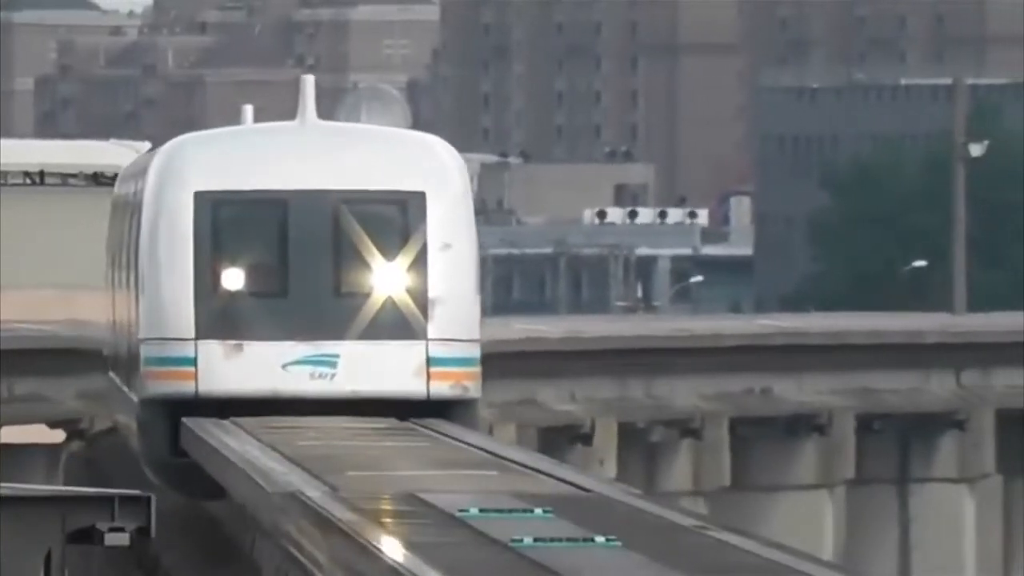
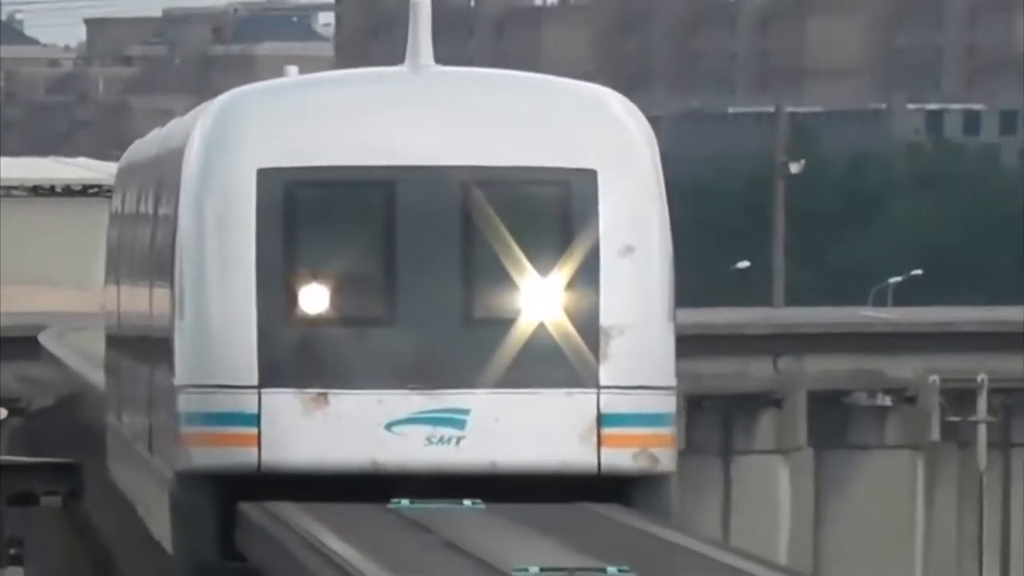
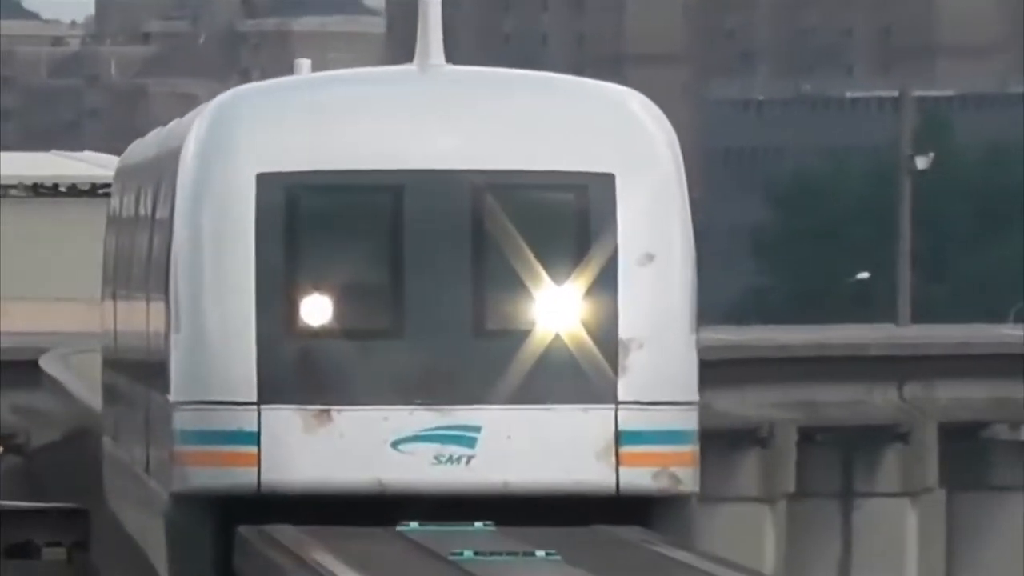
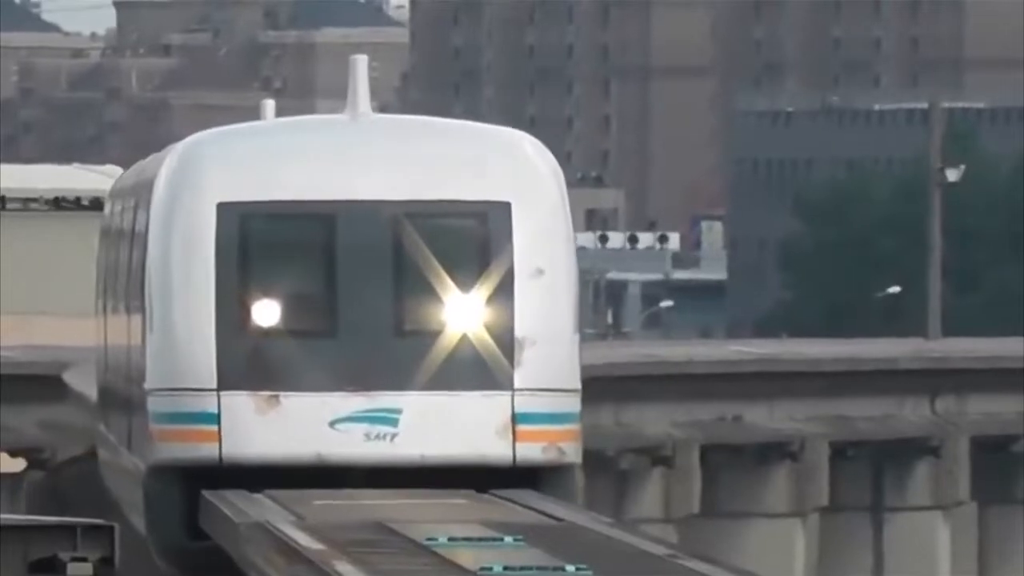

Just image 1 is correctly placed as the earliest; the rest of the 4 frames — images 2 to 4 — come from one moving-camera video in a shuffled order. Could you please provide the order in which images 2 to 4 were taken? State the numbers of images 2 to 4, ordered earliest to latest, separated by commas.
4, 3, 2
